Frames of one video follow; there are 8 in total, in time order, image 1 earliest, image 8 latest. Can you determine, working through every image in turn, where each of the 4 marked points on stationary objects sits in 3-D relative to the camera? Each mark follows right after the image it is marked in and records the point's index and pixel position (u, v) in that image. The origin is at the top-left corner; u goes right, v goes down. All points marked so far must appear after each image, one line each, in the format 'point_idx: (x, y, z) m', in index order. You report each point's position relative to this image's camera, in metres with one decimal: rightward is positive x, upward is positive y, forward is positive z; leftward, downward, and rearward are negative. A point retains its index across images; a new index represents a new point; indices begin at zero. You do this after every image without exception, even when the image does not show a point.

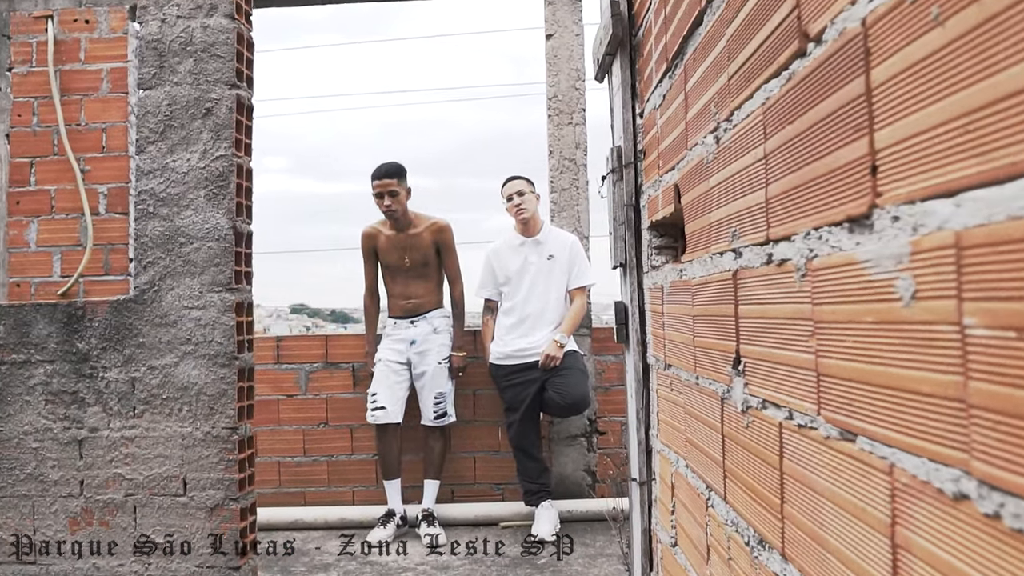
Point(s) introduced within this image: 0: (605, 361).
0: (+0.6, -0.5, +4.4) m
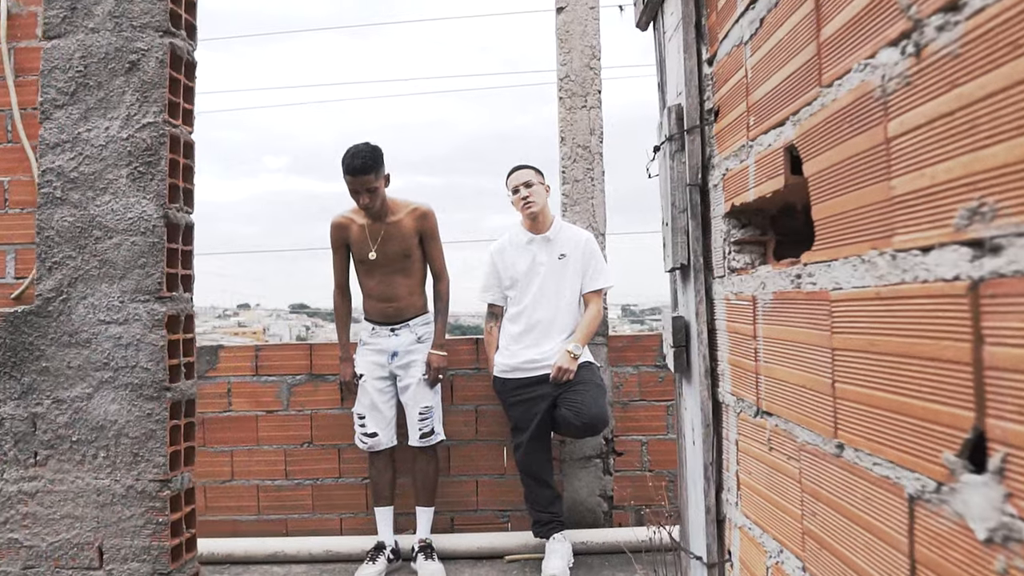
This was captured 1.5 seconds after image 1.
0: (+0.6, -0.5, +3.9) m
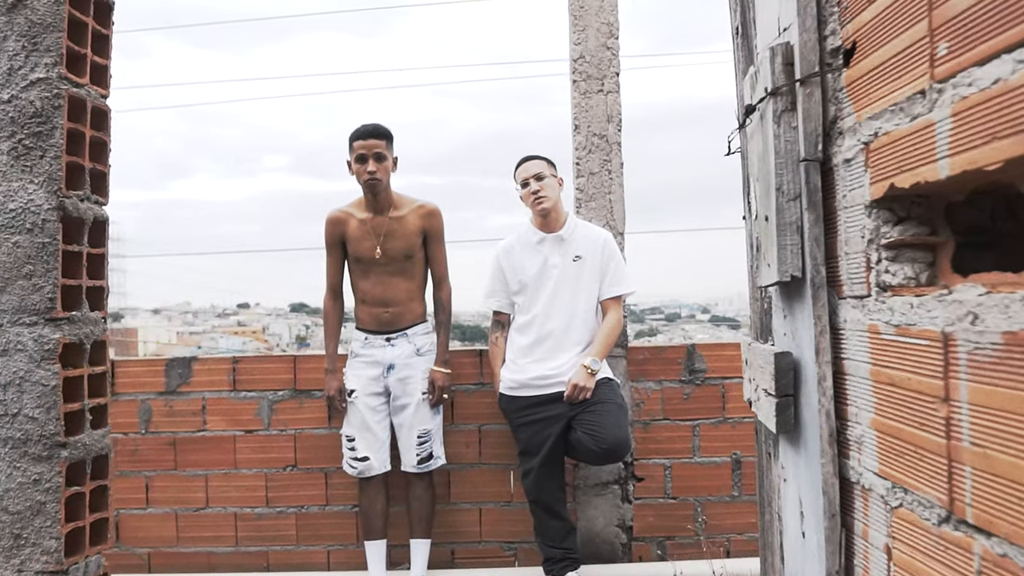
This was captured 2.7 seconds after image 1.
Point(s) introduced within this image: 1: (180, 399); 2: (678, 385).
0: (+0.7, -0.5, +3.5) m
1: (-1.7, -0.6, +3.6) m
2: (+0.8, -0.5, +3.5) m
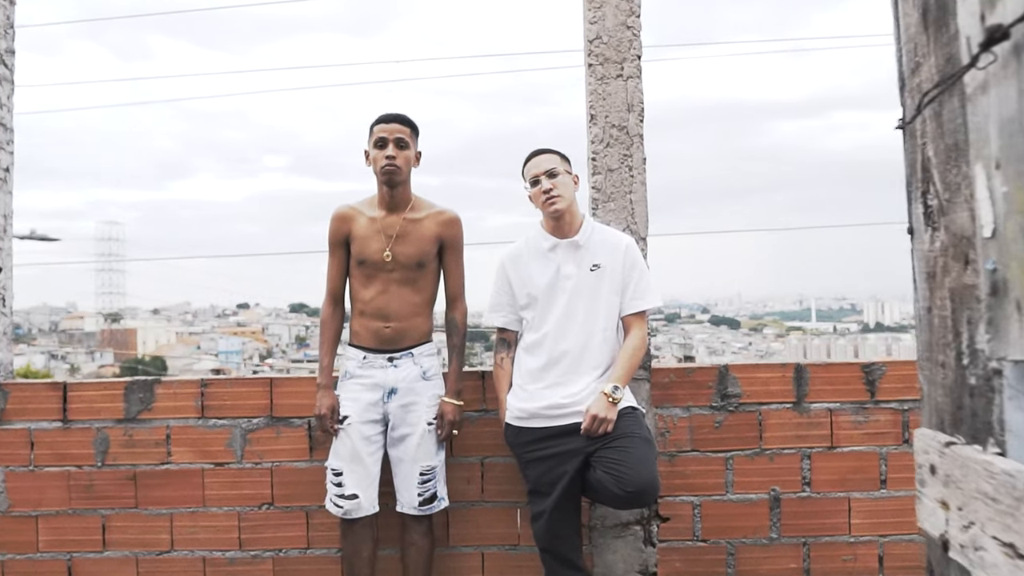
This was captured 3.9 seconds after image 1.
0: (+0.7, -0.6, +3.1) m
1: (-1.7, -0.6, +3.2) m
2: (+0.9, -0.5, +3.1) m
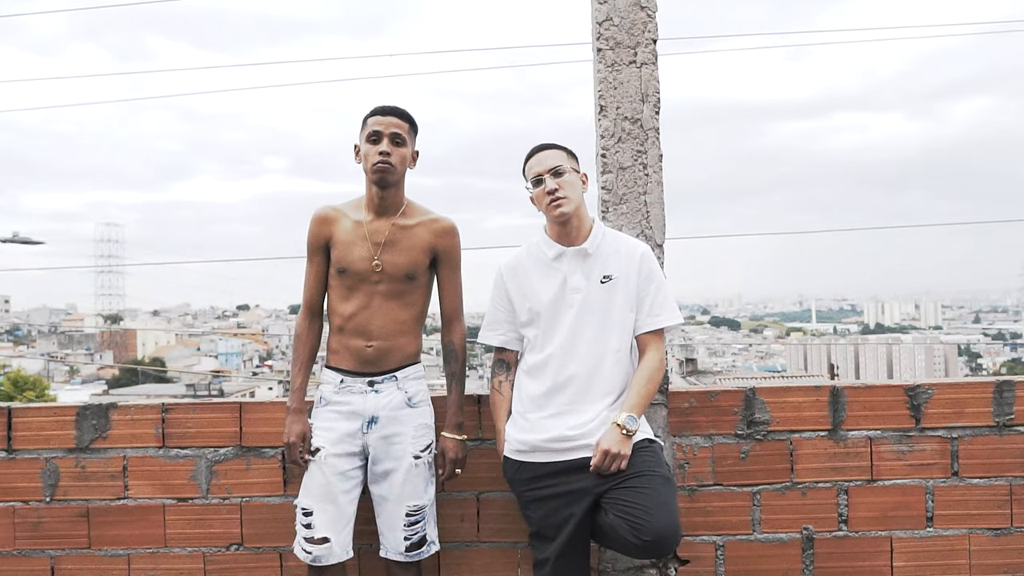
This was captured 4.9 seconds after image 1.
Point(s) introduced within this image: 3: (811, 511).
0: (+0.7, -0.6, +2.7) m
1: (-1.7, -0.7, +2.8) m
2: (+0.9, -0.6, +2.7) m
3: (+1.2, -0.9, +2.7) m
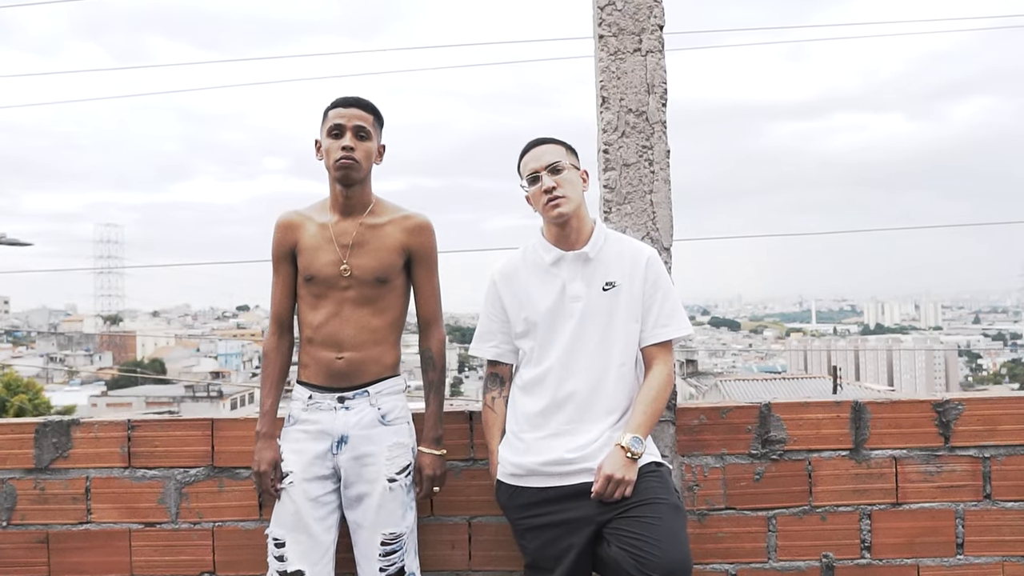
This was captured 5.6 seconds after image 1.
0: (+0.7, -0.6, +2.5) m
1: (-1.7, -0.7, +2.6) m
2: (+0.8, -0.6, +2.5) m
3: (+1.1, -0.9, +2.5) m
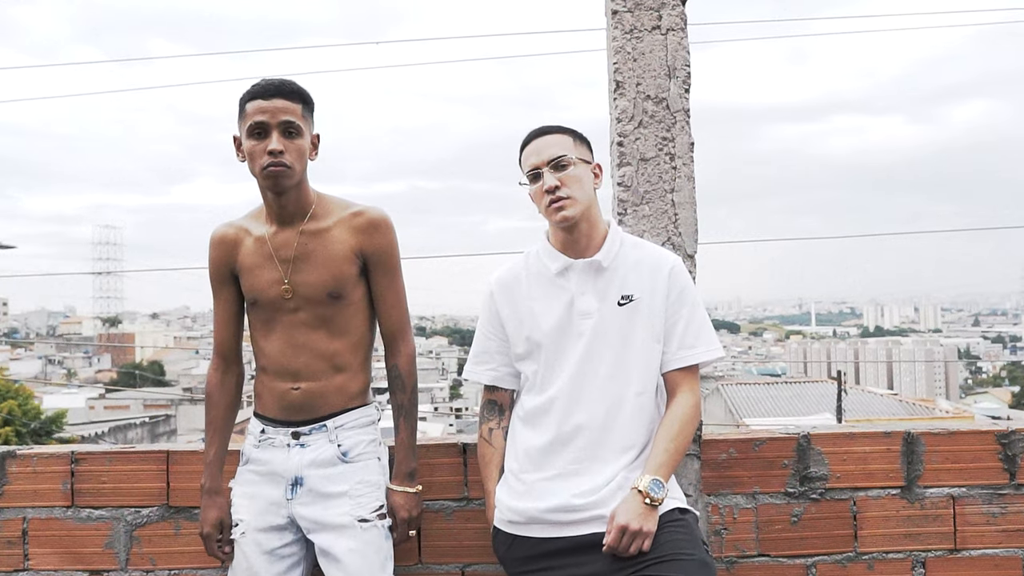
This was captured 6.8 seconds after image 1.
0: (+0.7, -0.7, +2.2) m
1: (-1.7, -0.7, +2.3) m
2: (+0.8, -0.7, +2.2) m
3: (+1.1, -0.9, +2.2) m
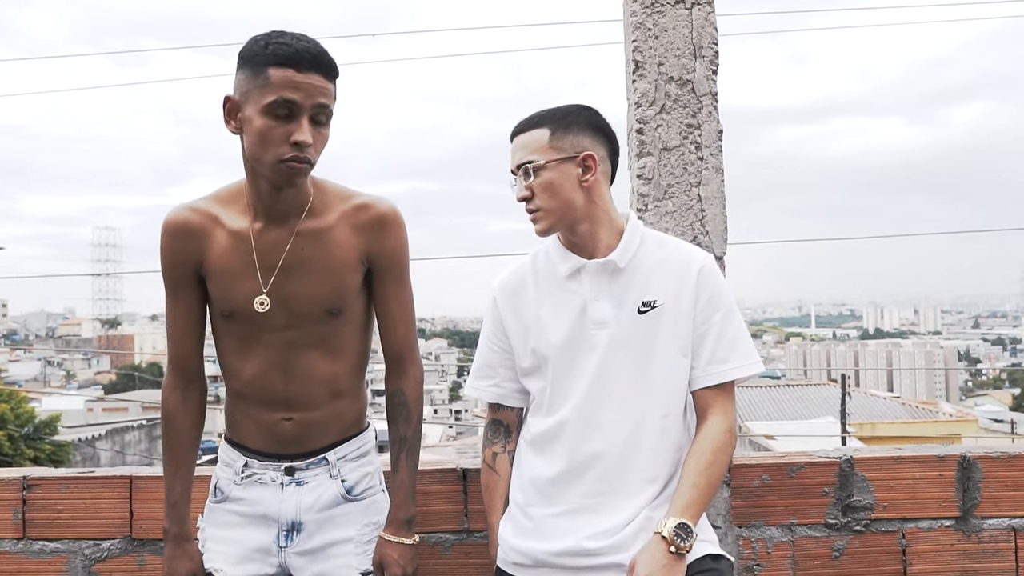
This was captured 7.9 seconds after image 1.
0: (+0.7, -0.7, +1.9) m
1: (-1.7, -0.8, +2.0) m
2: (+0.9, -0.7, +1.9) m
3: (+1.2, -0.9, +1.9) m
